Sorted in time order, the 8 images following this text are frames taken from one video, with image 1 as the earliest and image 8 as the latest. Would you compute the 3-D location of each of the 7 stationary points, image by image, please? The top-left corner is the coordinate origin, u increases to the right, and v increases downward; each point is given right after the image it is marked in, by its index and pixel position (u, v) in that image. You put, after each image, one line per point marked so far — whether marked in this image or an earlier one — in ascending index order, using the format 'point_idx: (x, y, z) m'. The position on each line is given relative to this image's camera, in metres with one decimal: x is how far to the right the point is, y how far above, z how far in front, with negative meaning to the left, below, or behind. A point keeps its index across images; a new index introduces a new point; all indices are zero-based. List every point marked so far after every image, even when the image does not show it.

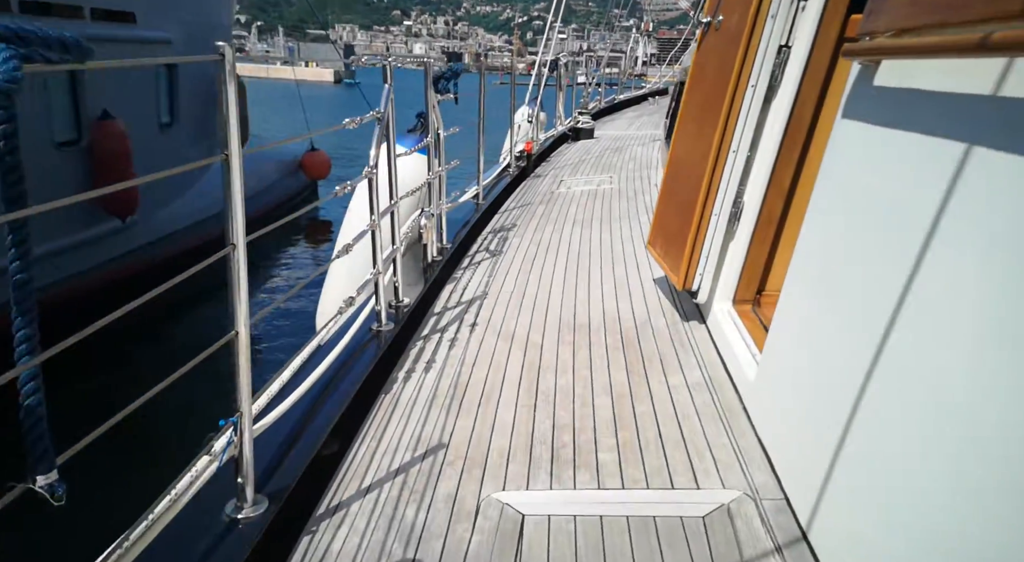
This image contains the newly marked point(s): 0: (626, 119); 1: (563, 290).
0: (+2.2, +3.0, +11.8) m
1: (+0.3, 0.0, +3.0) m
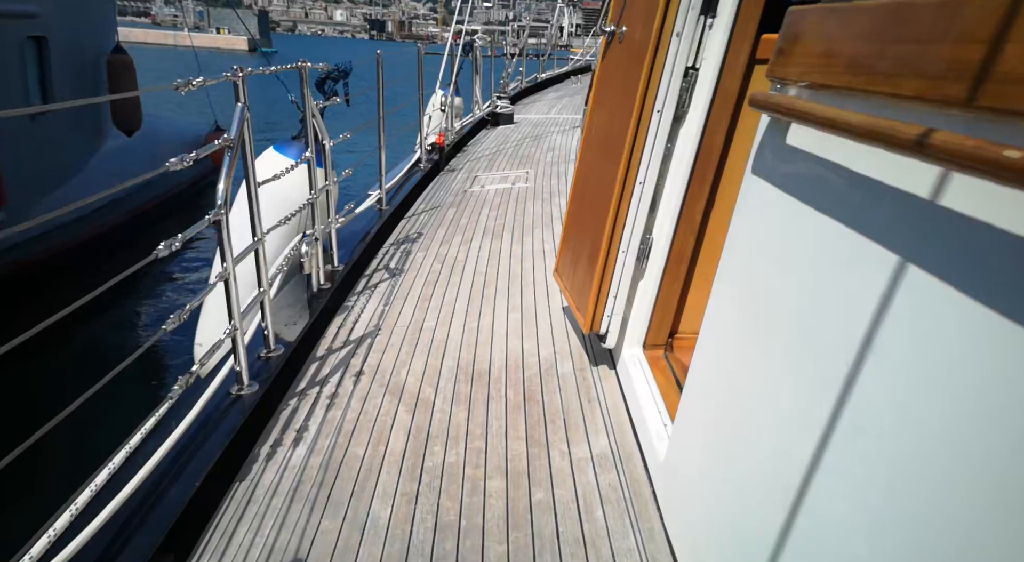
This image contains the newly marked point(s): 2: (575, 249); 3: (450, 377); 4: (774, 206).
0: (+0.7, +3.3, +11.5) m
1: (-0.2, -0.2, +2.8) m
2: (+0.3, +0.1, +2.5) m
3: (-0.2, -0.4, +2.3) m
4: (+0.5, +0.1, +1.3) m
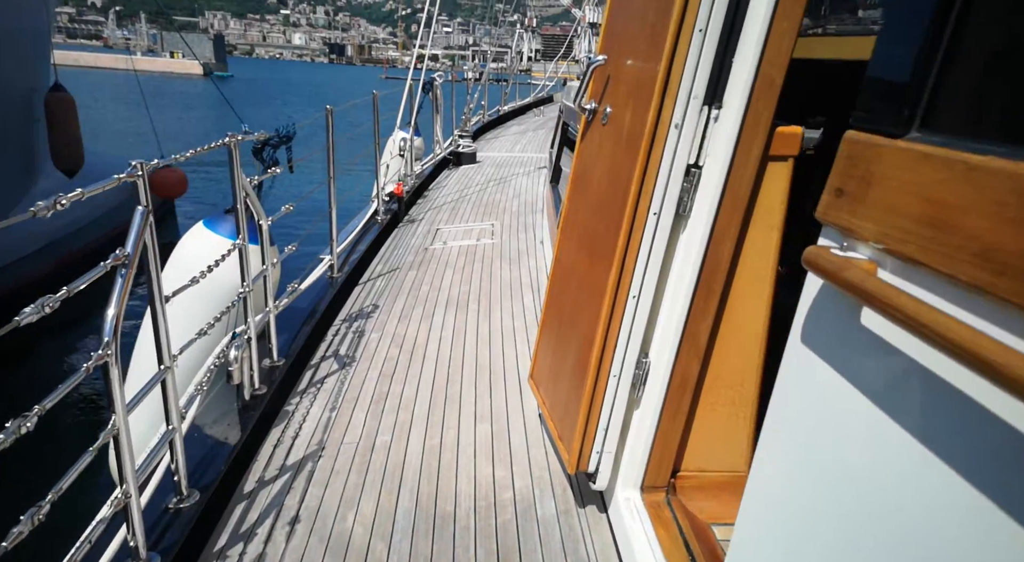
0: (0.0, +2.6, +11.2) m
1: (-0.3, -0.6, +2.4) m
2: (+0.1, -0.3, +2.1) m
3: (-0.3, -0.7, +1.9) m
4: (+0.5, -0.2, +0.9) m
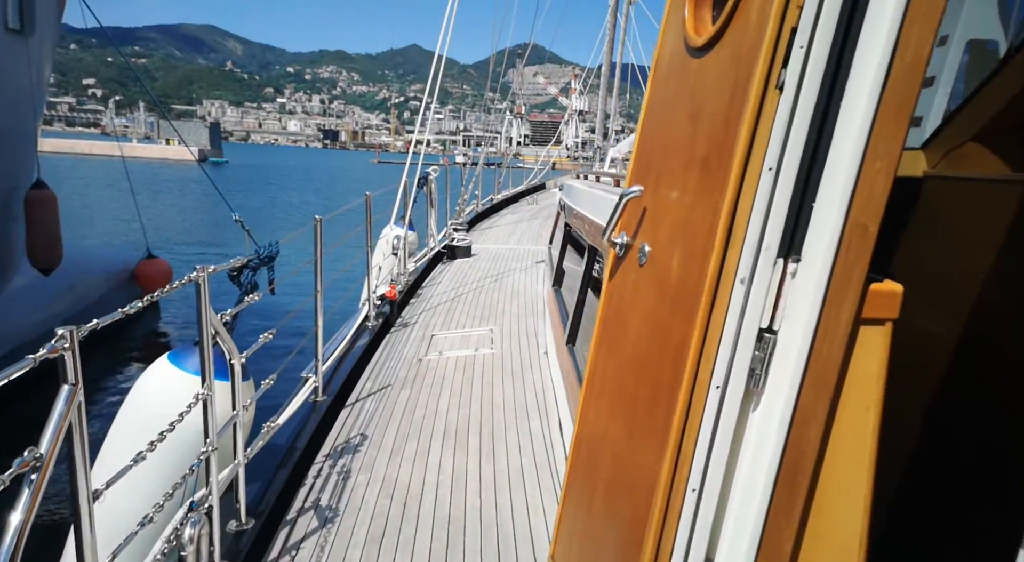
0: (-0.1, +1.0, +11.1) m
1: (-0.3, -1.1, +1.9) m
2: (+0.2, -0.7, +1.7) m
3: (-0.3, -1.2, +1.4) m
4: (+0.6, -0.5, +0.5) m
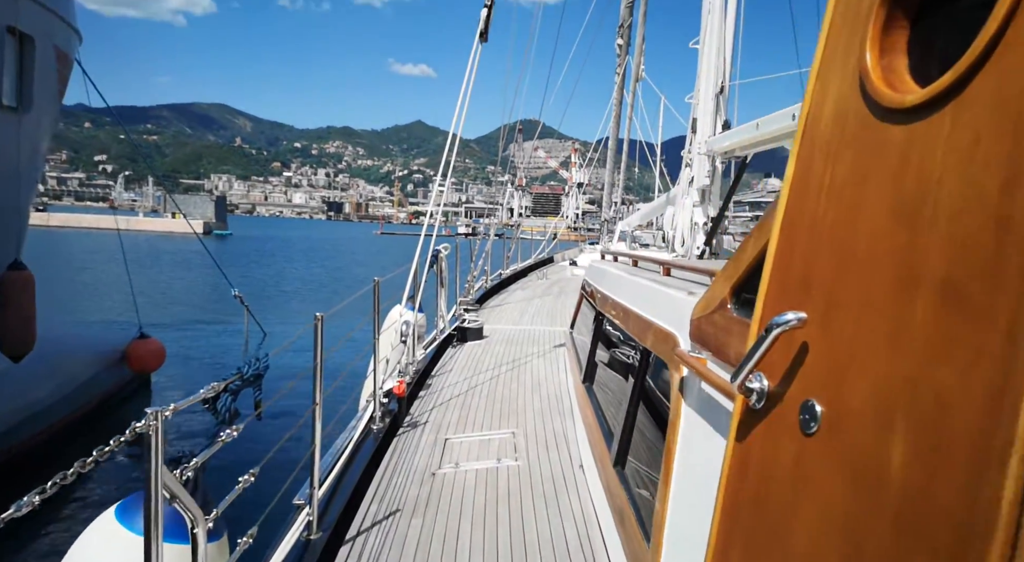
0: (+0.1, -0.4, +10.6) m
1: (-0.1, -1.4, +1.2) m
2: (+0.4, -1.0, +1.1) m
3: (-0.1, -1.5, +0.7) m
4: (+0.7, -0.7, -0.1) m
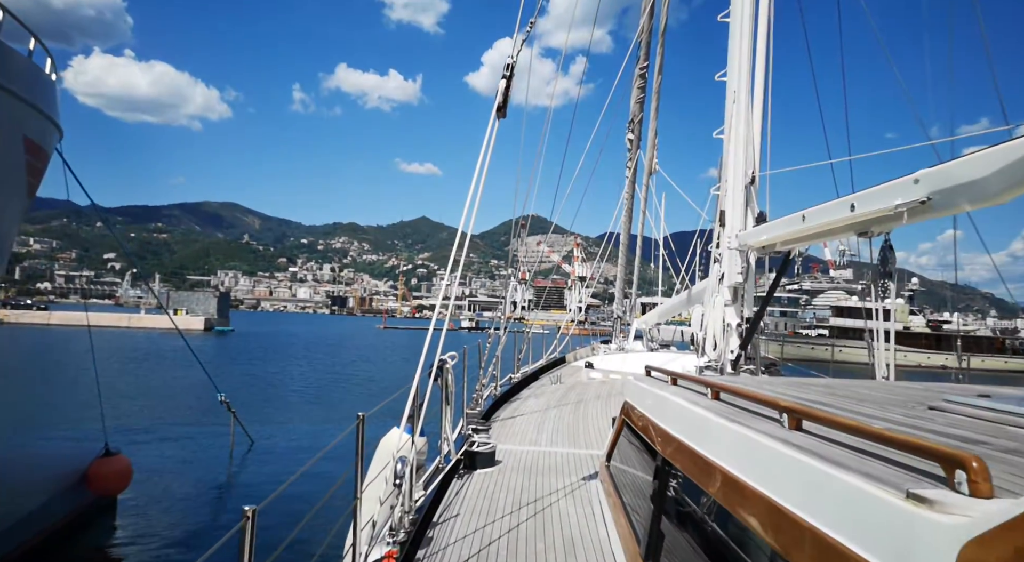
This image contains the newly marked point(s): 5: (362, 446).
0: (+0.3, -2.0, +9.3) m
1: (+0.1, -1.6, -0.1) m
2: (+0.5, -1.2, -0.2) m
3: (+0.1, -1.6, -0.6) m
4: (+0.9, -0.7, -1.3) m
5: (-0.8, -0.9, +3.4) m
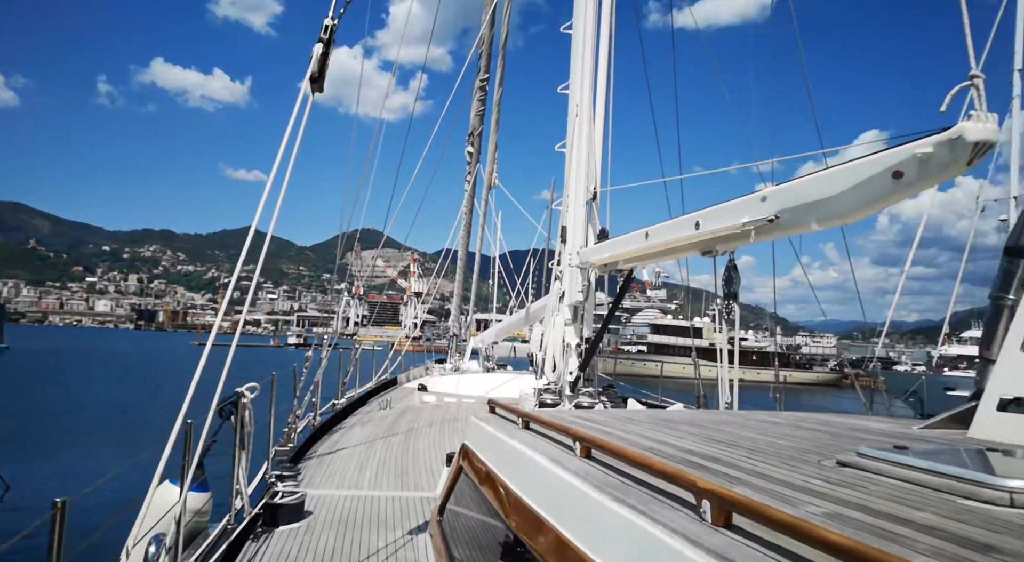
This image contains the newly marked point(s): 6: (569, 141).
0: (-2.1, -2.2, +8.1) m
1: (+0.2, -1.6, -1.1) m
2: (+0.6, -1.2, -1.0) m
3: (+0.3, -1.6, -1.5) m
4: (+1.3, -0.7, -1.9) m
5: (-1.6, -0.9, +2.1) m
6: (+0.9, +2.2, +9.6) m
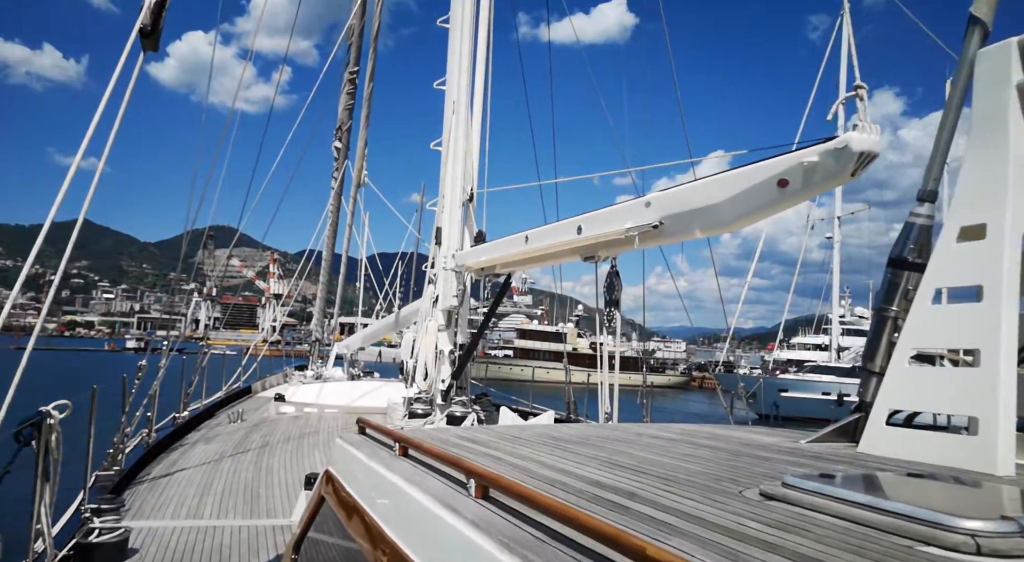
0: (-3.6, -2.2, +7.1) m
1: (+0.5, -1.6, -1.4) m
2: (+0.9, -1.2, -1.3) m
3: (+0.7, -1.6, -1.8) m
4: (+1.8, -0.7, -2.0) m
5: (-1.9, -0.9, +1.3) m
6: (-1.0, +2.1, +9.2) m
